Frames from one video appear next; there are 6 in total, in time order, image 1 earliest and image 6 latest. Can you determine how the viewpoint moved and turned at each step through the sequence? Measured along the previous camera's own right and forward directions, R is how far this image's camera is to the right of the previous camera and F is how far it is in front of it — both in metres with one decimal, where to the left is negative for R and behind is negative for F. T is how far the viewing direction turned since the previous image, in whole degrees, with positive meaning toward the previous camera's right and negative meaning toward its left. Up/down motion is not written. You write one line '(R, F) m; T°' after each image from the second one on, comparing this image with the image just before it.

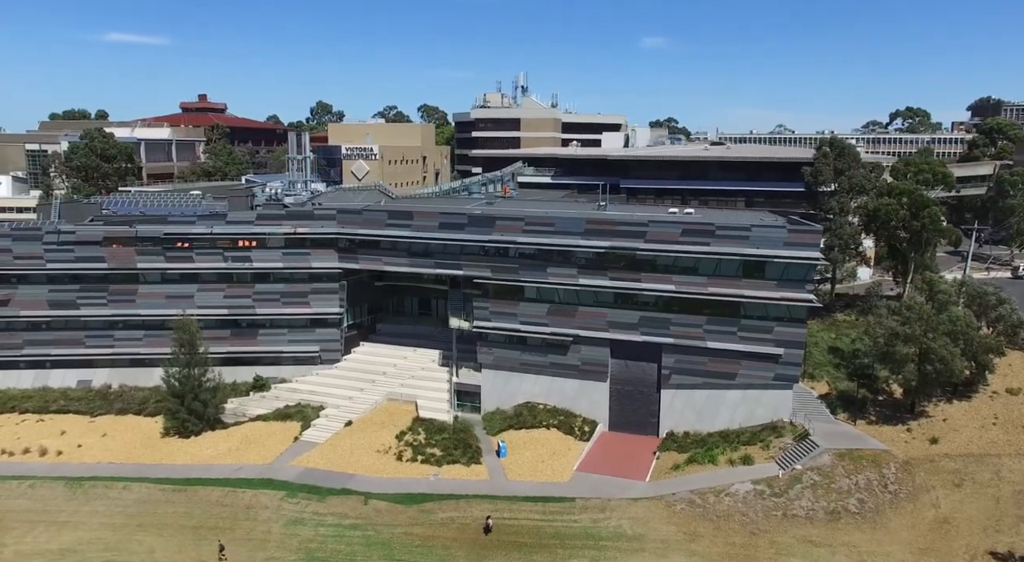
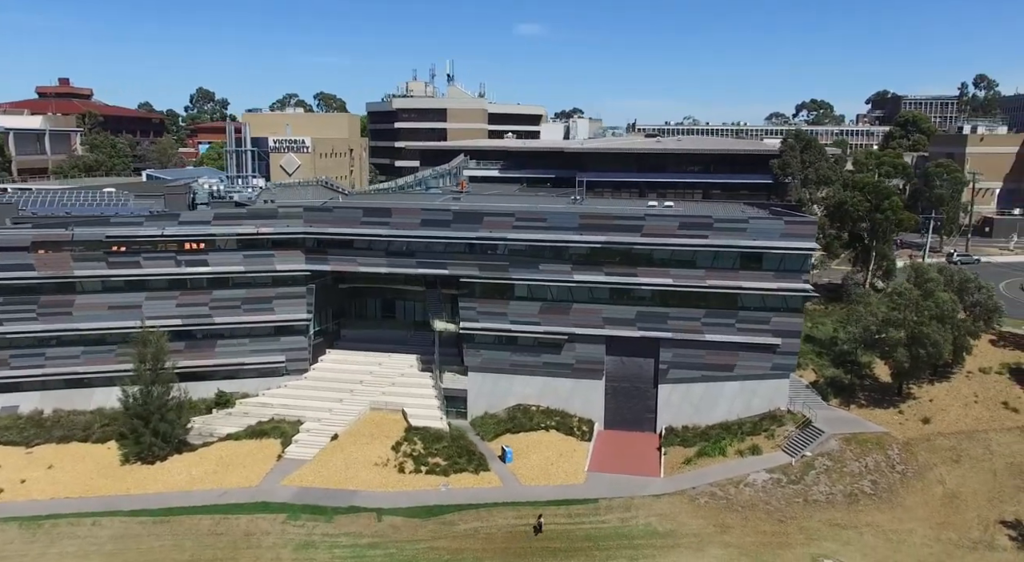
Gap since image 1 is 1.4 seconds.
(-6.2, +1.6) m; +9°
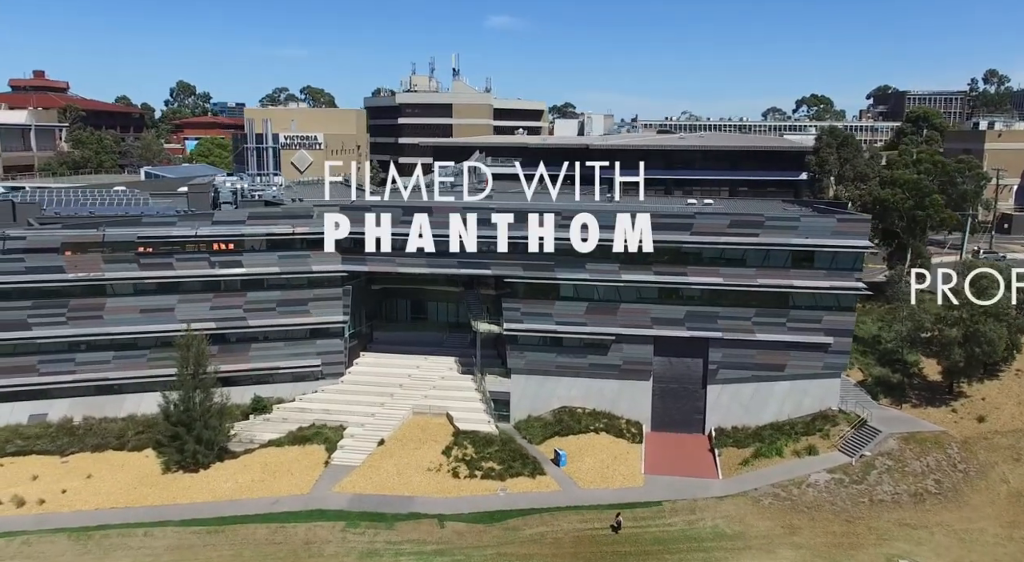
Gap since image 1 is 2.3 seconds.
(-4.0, +0.6) m; +2°
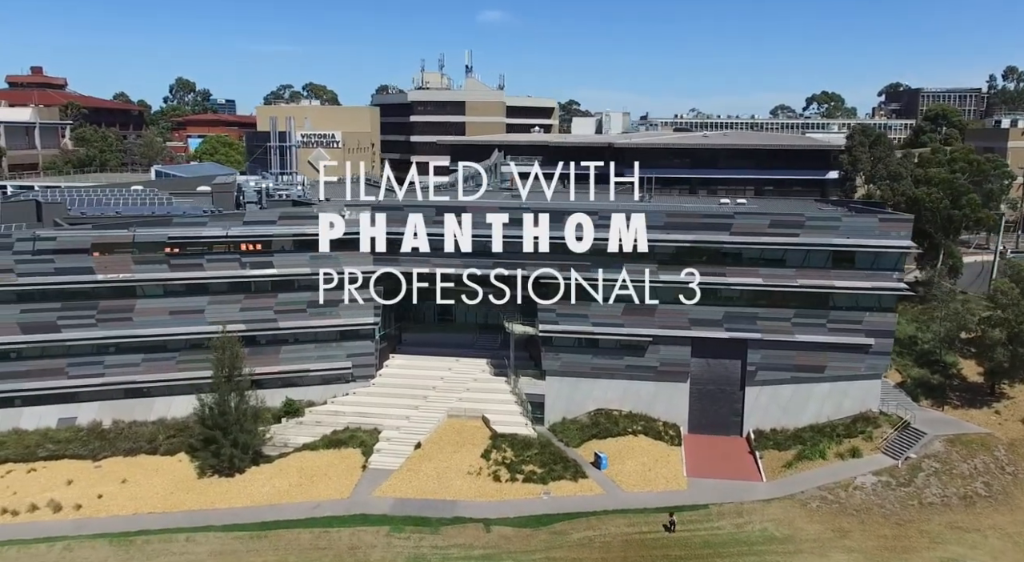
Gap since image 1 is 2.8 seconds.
(-2.3, +0.4) m; 0°
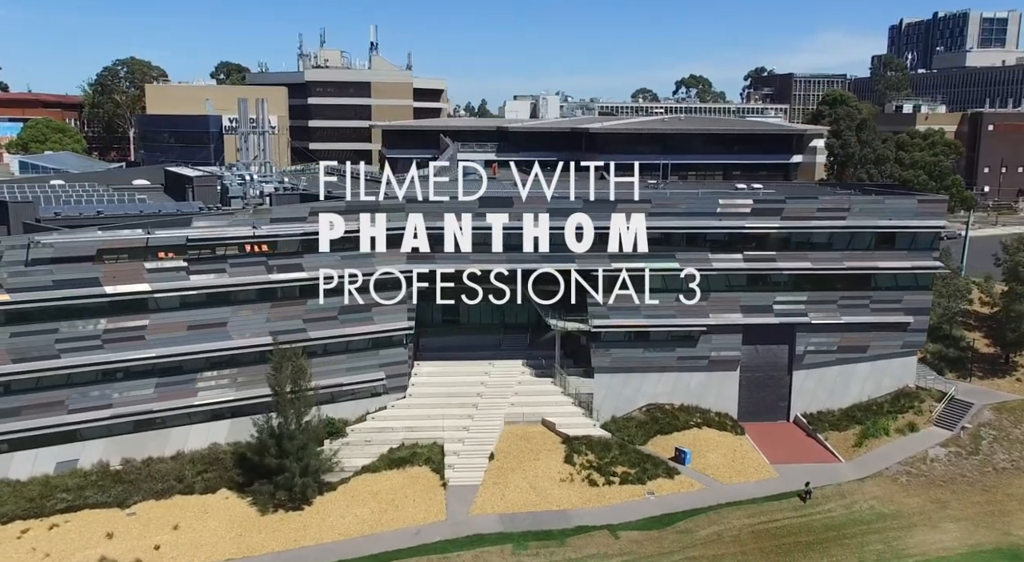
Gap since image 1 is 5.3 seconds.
(-13.0, +3.3) m; +13°
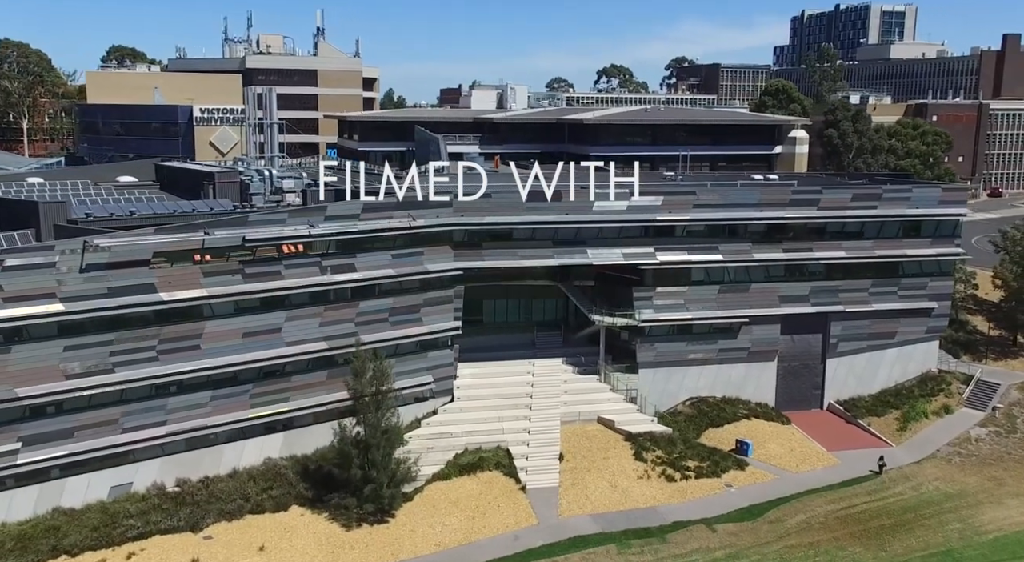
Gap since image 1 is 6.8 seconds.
(-8.6, +1.2) m; +7°
